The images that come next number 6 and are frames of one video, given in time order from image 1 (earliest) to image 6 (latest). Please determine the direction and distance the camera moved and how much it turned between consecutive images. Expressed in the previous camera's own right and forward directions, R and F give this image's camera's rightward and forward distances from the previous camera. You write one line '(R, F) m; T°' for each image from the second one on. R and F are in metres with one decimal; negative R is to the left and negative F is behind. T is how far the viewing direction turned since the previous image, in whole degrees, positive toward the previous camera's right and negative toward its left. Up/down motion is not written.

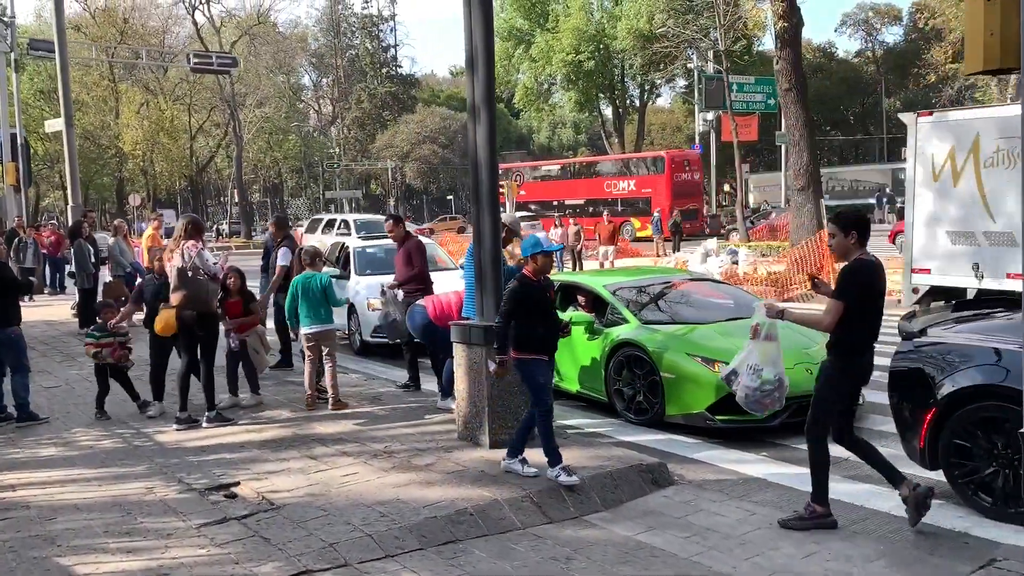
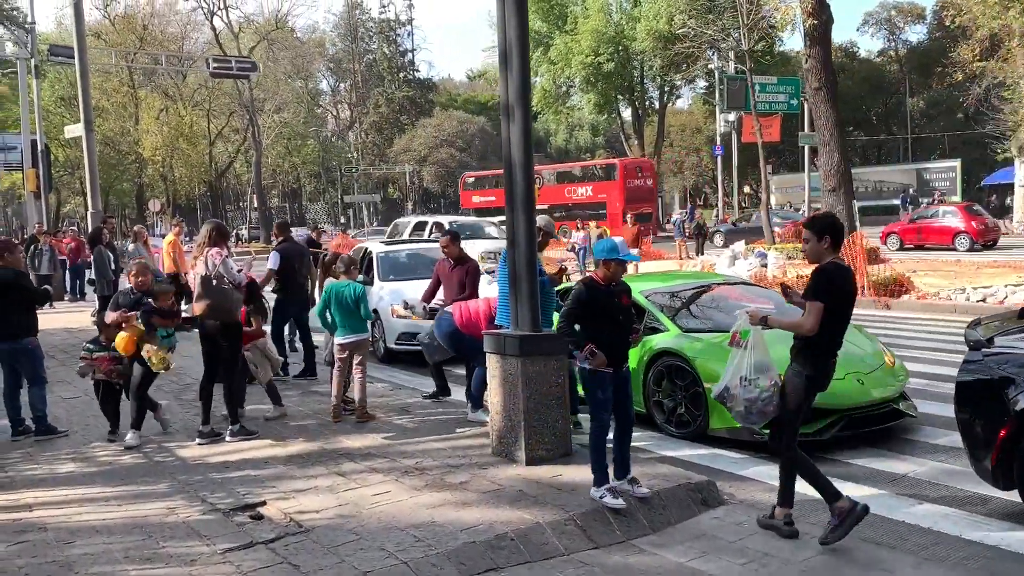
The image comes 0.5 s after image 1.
(-0.1, +0.3) m; -1°
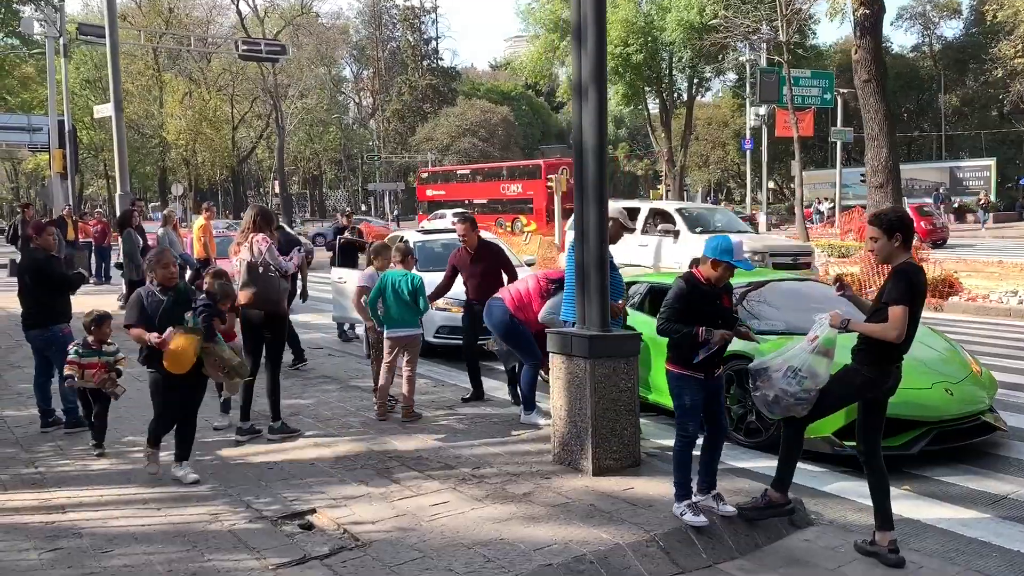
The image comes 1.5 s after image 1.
(-0.3, +0.4) m; -1°
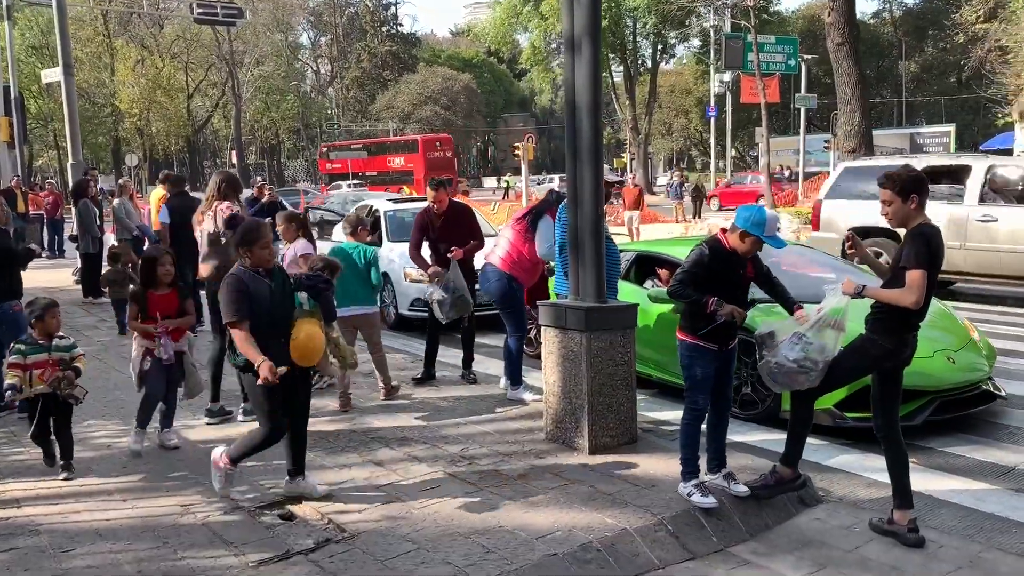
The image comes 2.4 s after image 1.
(-0.2, +0.3) m; +2°
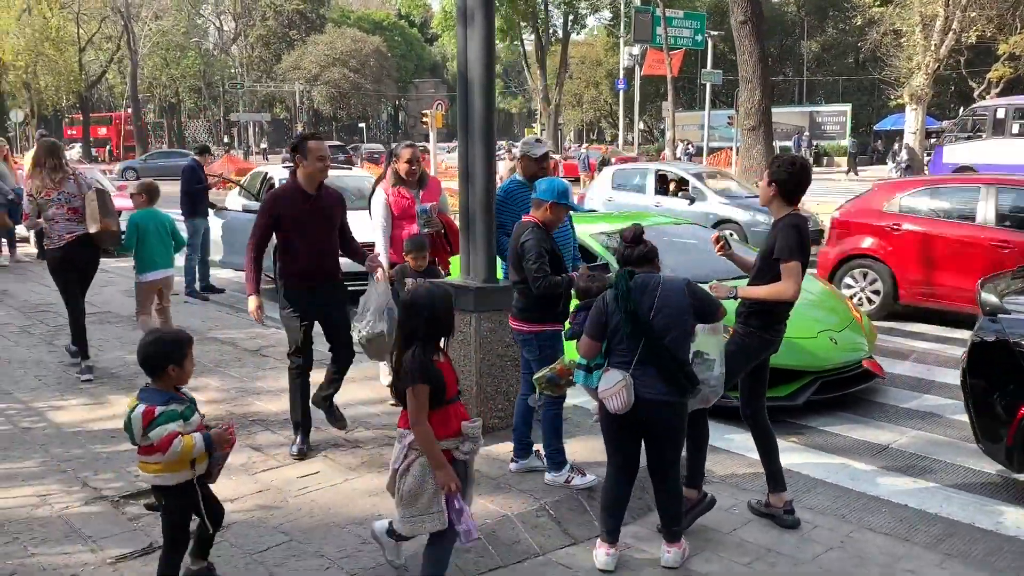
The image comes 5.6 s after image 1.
(+0.1, +0.1) m; +6°
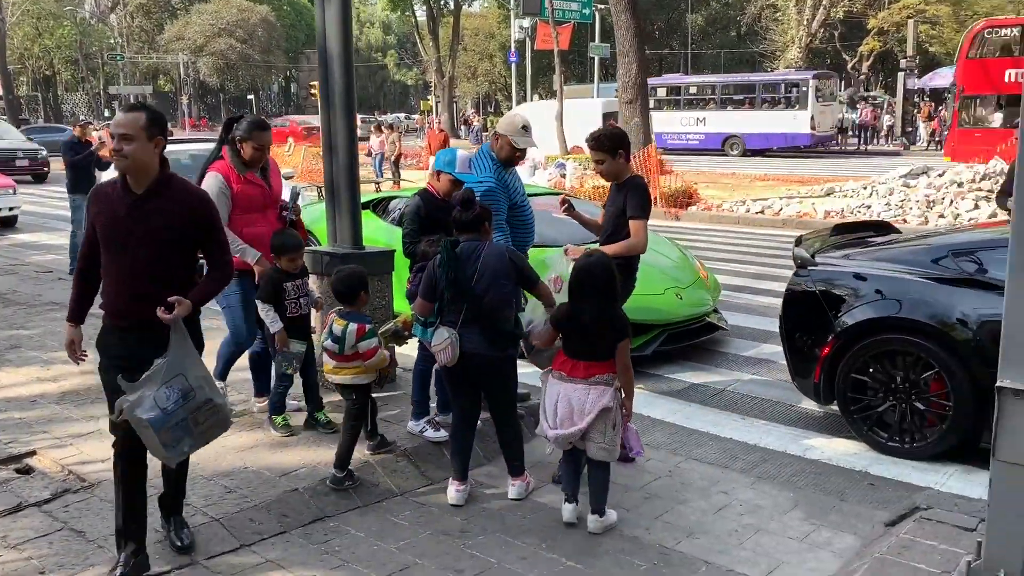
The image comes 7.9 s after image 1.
(+0.2, -0.4) m; +6°
